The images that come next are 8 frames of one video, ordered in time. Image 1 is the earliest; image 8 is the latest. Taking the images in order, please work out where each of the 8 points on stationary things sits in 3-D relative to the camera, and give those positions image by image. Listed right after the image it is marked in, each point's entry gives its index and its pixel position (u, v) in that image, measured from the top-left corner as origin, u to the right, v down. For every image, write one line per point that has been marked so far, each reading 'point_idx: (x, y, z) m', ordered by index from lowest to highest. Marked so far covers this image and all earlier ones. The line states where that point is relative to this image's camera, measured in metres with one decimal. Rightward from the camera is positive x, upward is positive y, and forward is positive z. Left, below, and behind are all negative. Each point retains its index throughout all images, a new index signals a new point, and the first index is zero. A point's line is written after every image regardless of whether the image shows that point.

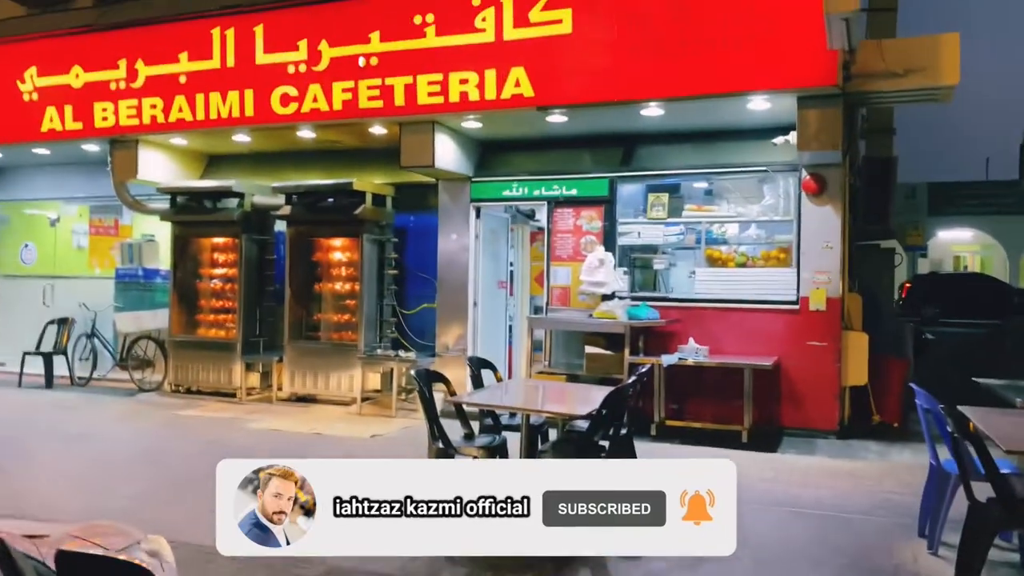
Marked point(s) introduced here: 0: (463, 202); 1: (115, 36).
0: (-0.5, +0.9, +8.3) m
1: (-4.0, +2.5, +8.4) m
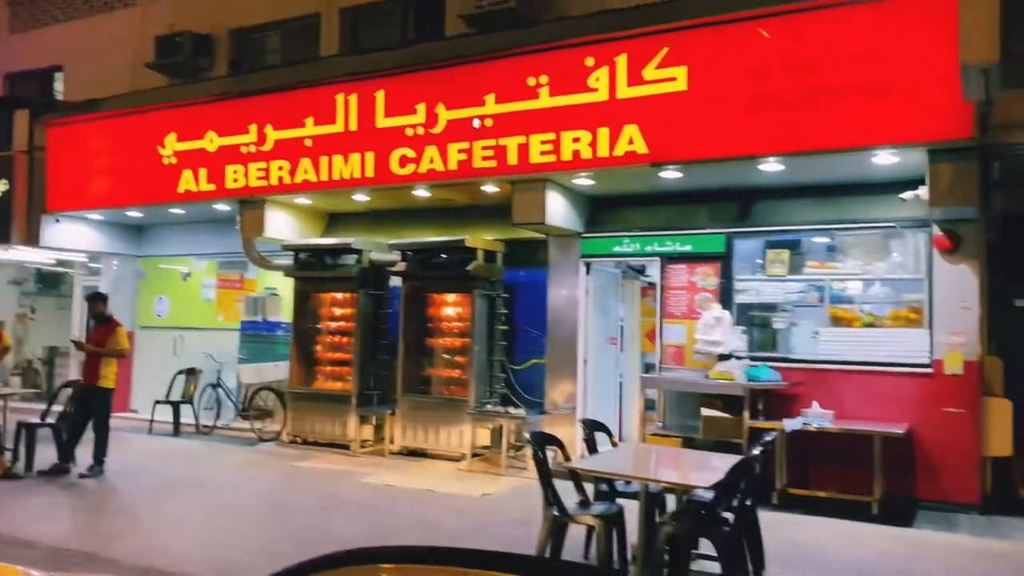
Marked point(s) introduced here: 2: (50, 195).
0: (+0.6, +0.3, +8.3) m
1: (-2.8, +2.0, +8.9) m
2: (-5.6, +1.1, +10.3) m
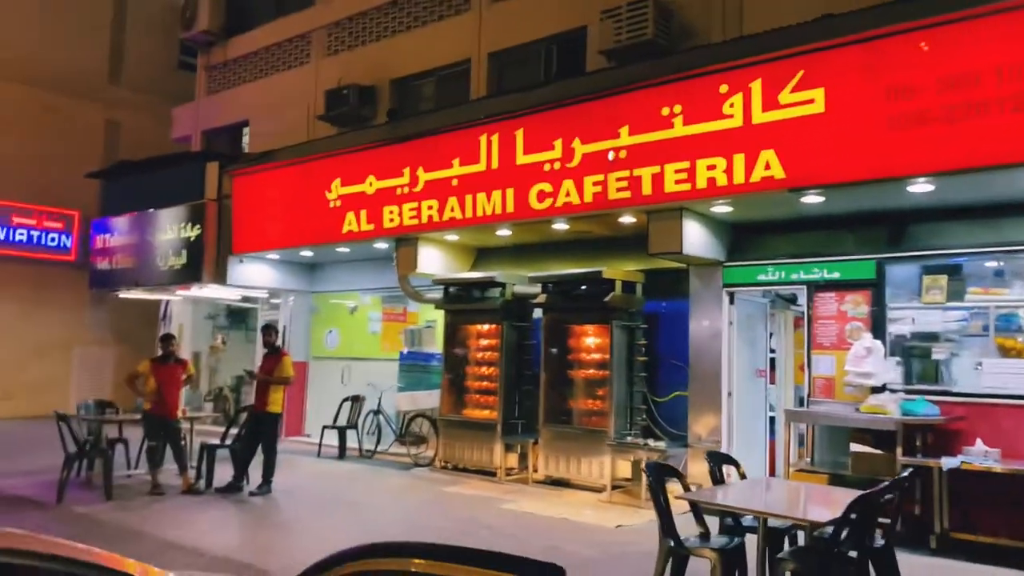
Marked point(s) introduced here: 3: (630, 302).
0: (+2.0, 0.0, +8.2) m
1: (-1.3, +1.6, +9.5) m
2: (-3.7, +0.7, +11.4) m
3: (+1.2, -0.1, +8.4) m
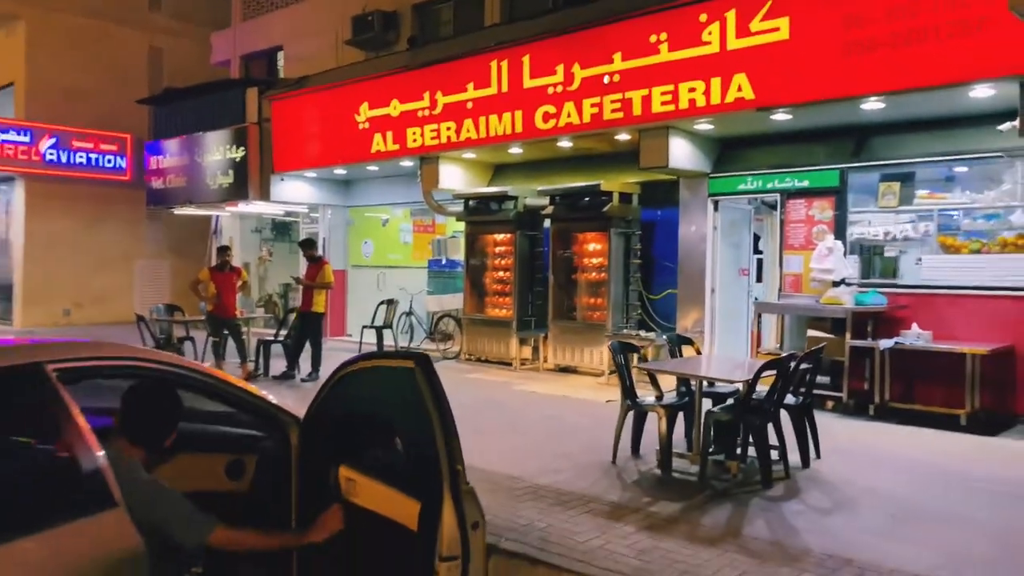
0: (+2.1, +1.0, +9.2) m
1: (-1.1, +2.7, +10.5) m
2: (-3.5, +1.9, +12.5) m
3: (+1.3, +0.9, +9.4) m
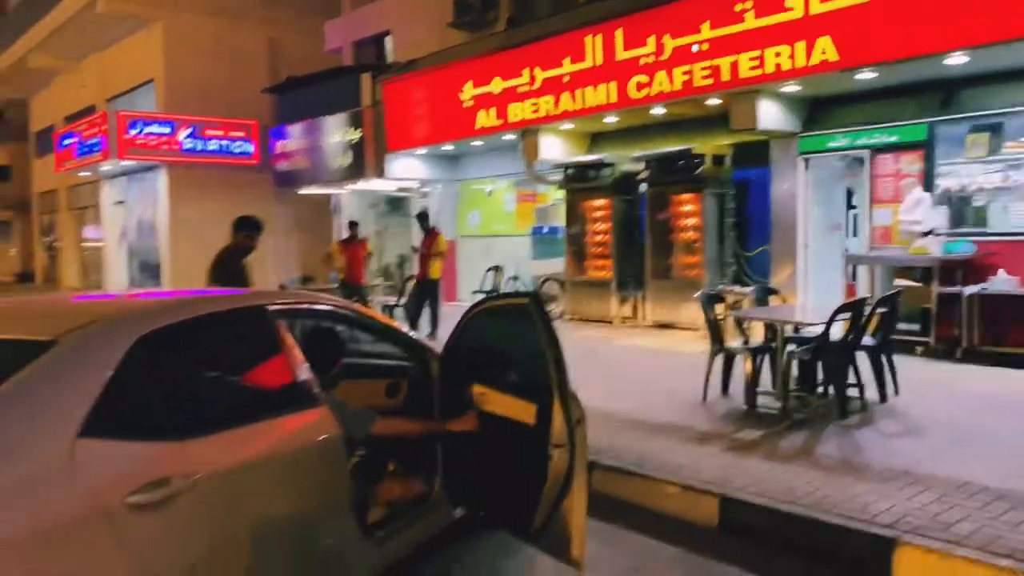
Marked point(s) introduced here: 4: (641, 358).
0: (+3.2, +1.5, +9.5) m
1: (+0.1, +3.1, +11.2) m
2: (-2.0, +2.4, +13.5) m
3: (+2.4, +1.4, +9.9) m
4: (+1.3, -0.7, +8.7) m
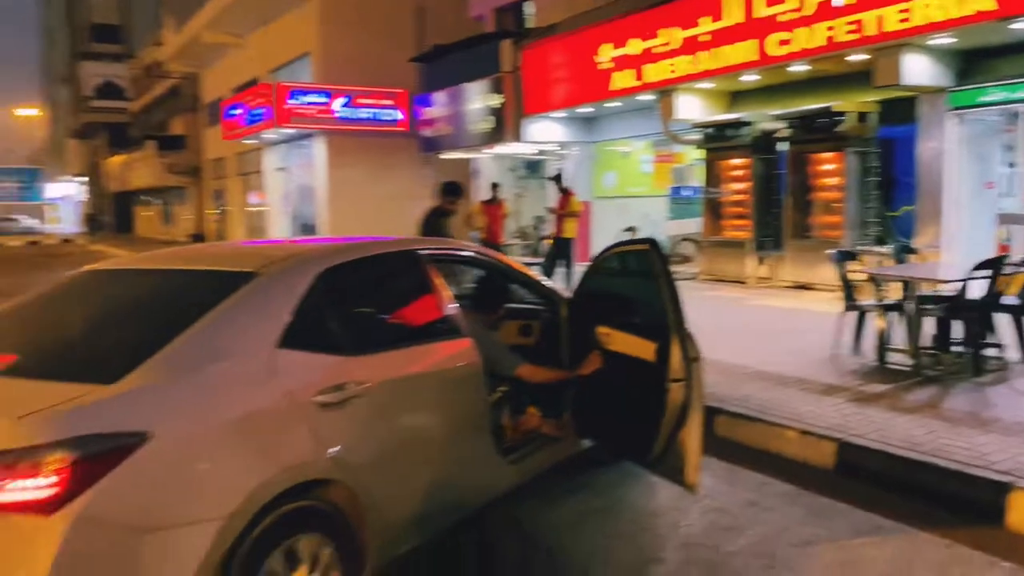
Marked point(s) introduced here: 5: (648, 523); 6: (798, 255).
0: (+4.7, +1.9, +9.2) m
1: (+2.0, +3.7, +11.2) m
2: (+0.3, +3.1, +13.9) m
3: (+4.0, +1.8, +9.7) m
4: (+2.7, -0.3, +8.8) m
5: (+0.6, -1.1, +3.8) m
6: (+3.6, +0.4, +10.5) m
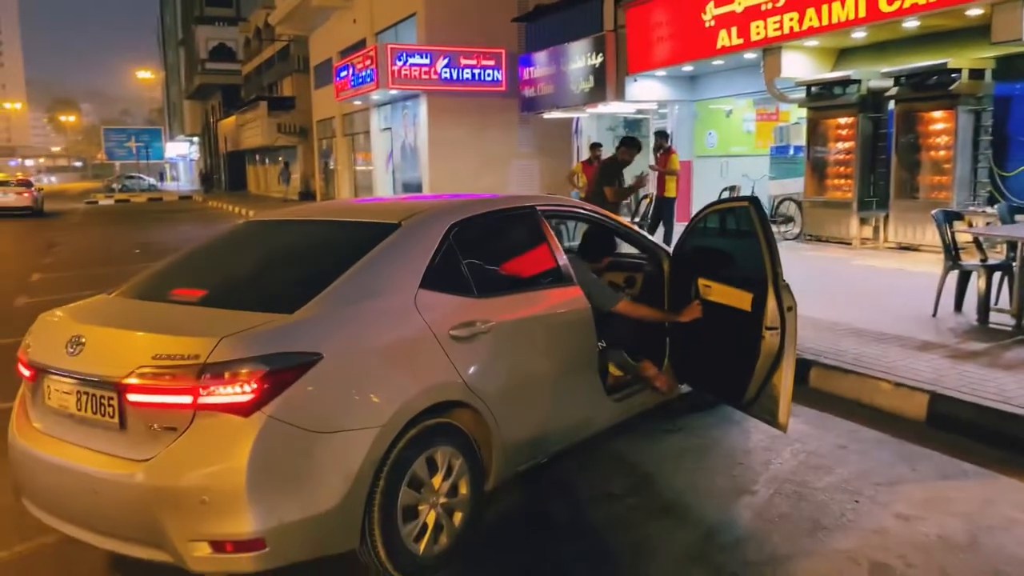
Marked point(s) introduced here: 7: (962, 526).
0: (+5.8, +2.3, +8.9) m
1: (+3.4, +4.2, +11.1) m
2: (+2.0, +3.8, +14.0) m
3: (+5.2, +2.2, +9.4) m
4: (+3.8, +0.1, +8.8) m
5: (+1.1, -0.8, +4.2) m
6: (+4.8, +0.9, +10.4) m
7: (+1.8, -1.0, +3.4) m
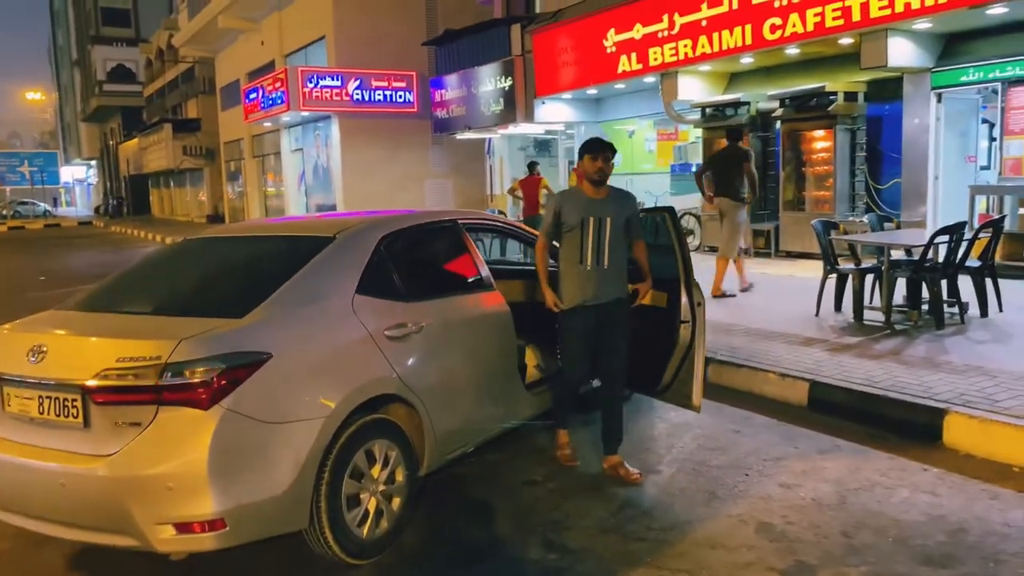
0: (+4.8, +2.3, +9.8) m
1: (+2.1, +4.1, +11.9) m
2: (+0.4, +3.5, +14.6) m
3: (+4.2, +2.2, +10.3) m
4: (+2.9, 0.0, +9.5) m
5: (+0.7, -0.9, +4.6) m
6: (+3.7, +0.8, +11.2) m
7: (+1.5, -0.9, +3.9) m
